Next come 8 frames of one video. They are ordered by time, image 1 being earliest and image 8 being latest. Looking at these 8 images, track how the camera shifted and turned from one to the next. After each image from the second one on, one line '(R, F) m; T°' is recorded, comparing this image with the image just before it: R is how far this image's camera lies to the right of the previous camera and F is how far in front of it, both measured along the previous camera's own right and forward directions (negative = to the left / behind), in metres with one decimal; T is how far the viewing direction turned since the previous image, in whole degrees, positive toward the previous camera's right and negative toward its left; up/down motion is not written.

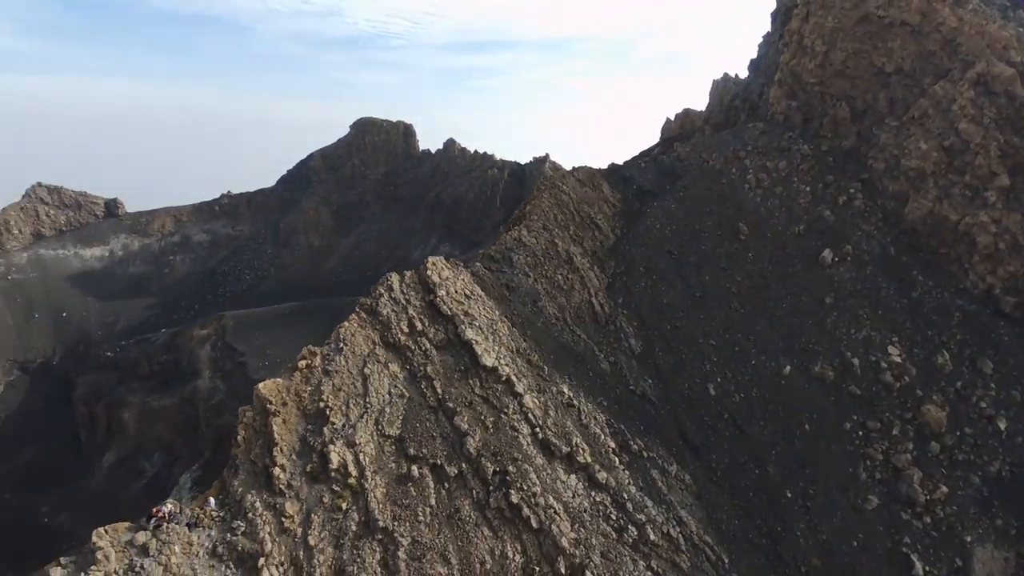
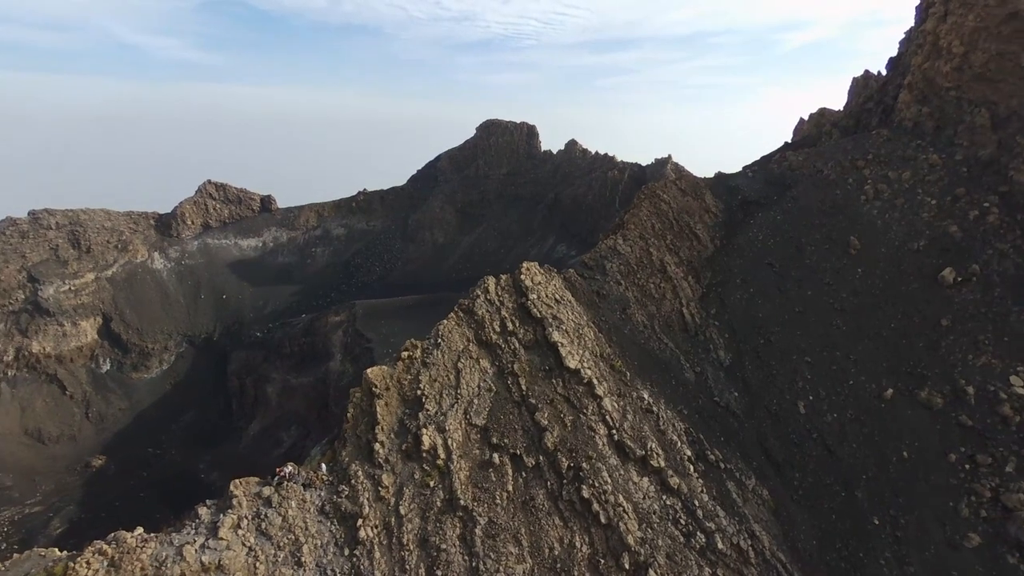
(+0.6, -0.7) m; -11°
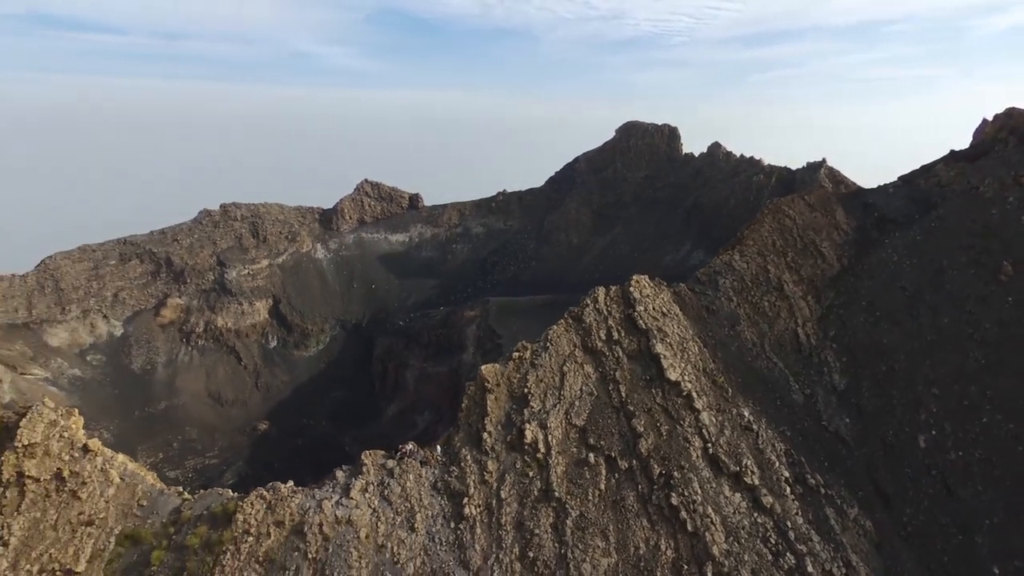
(+0.5, -0.8) m; -13°
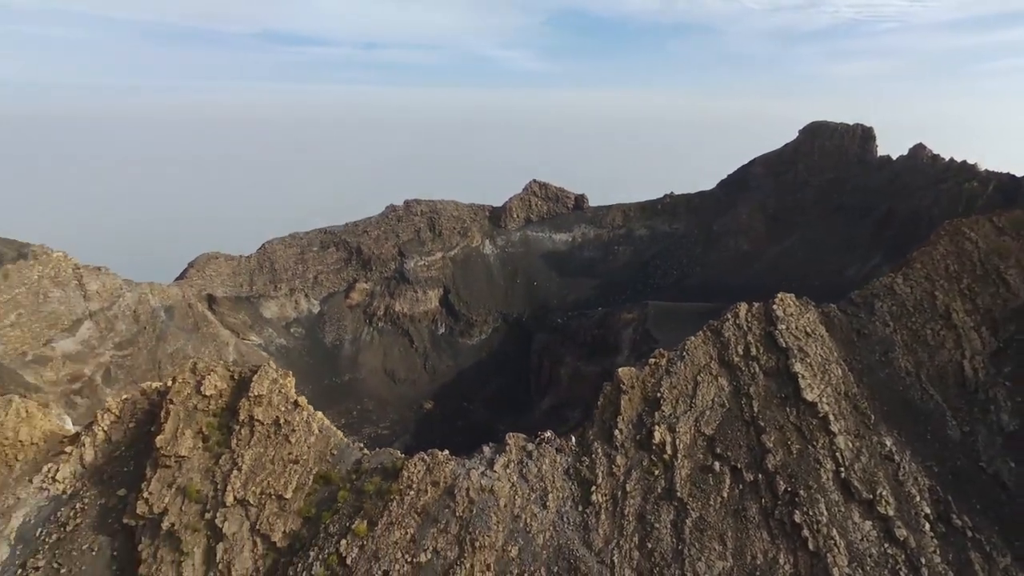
(+0.5, -1.1) m; -15°
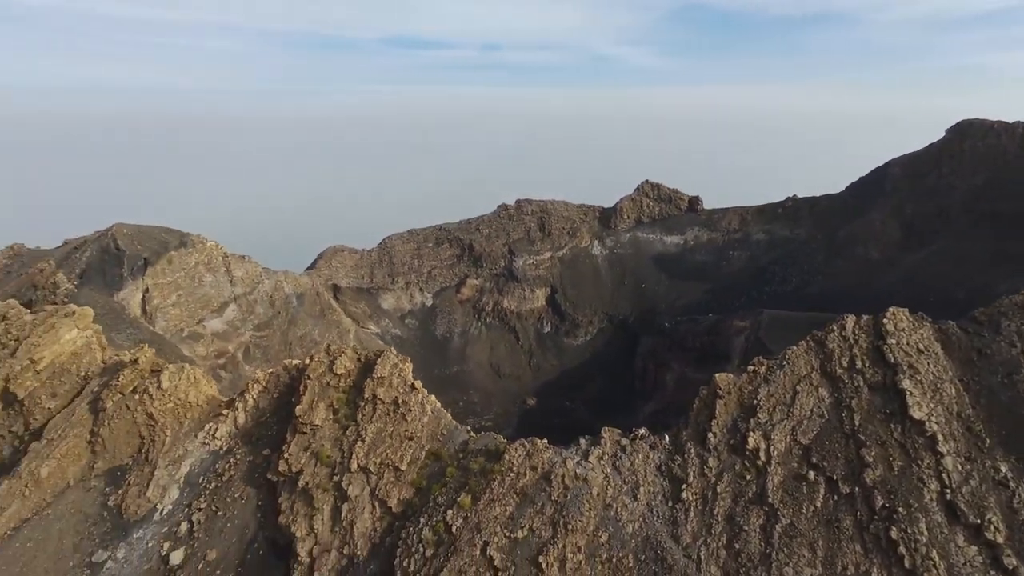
(+0.1, -0.8) m; -10°
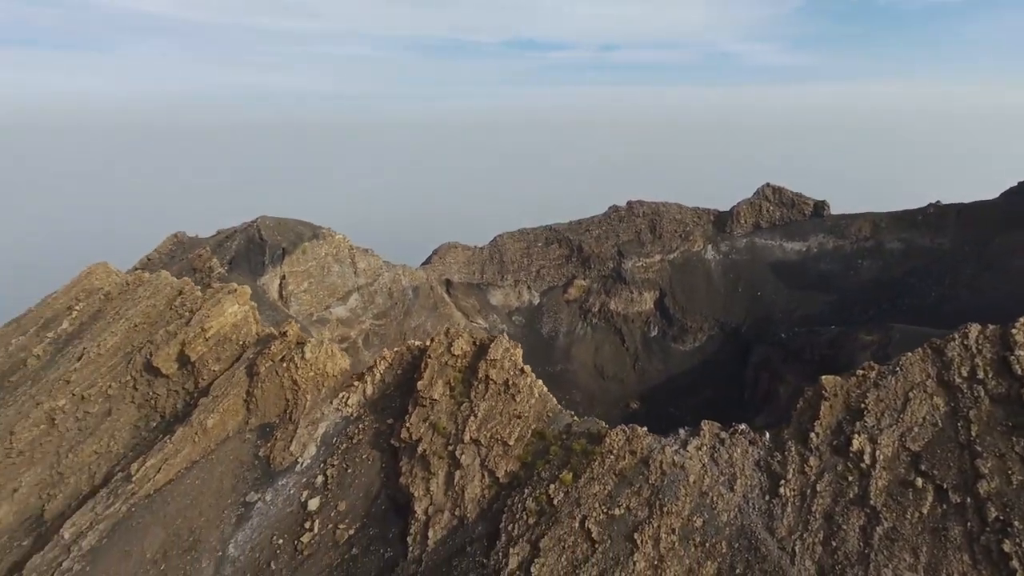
(0.0, -1.0) m; -10°
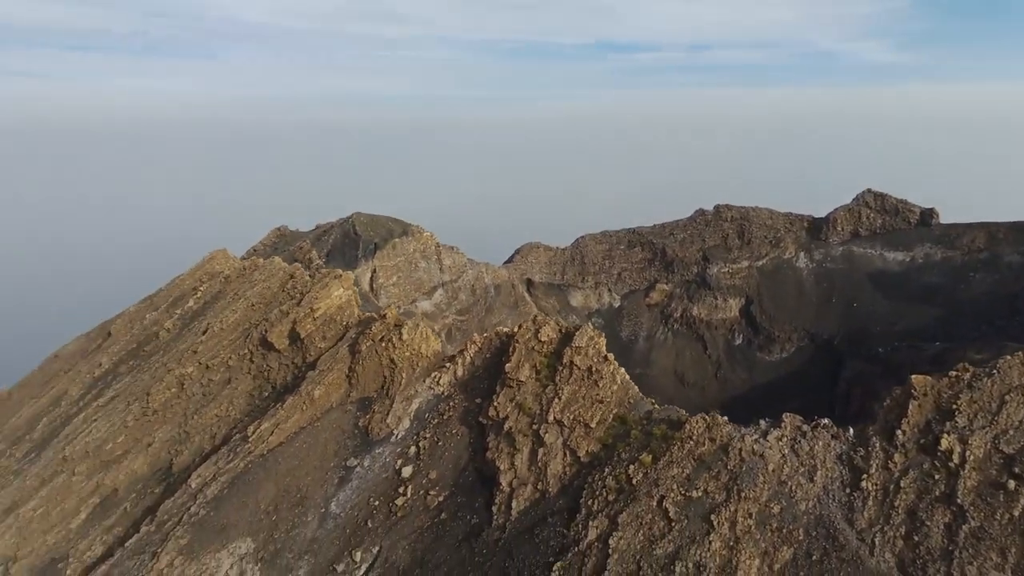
(-0.2, -0.9) m; -7°
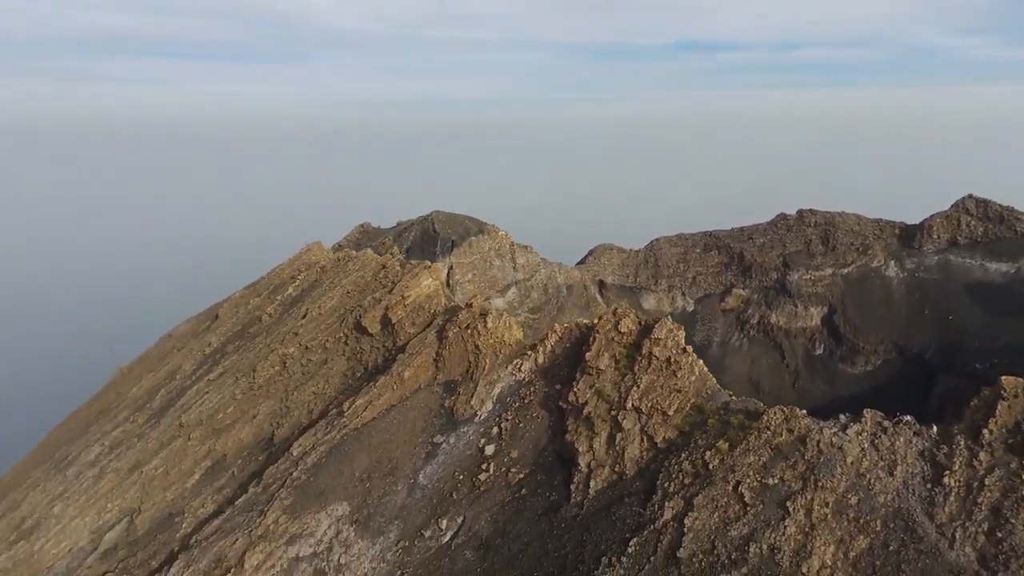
(-0.4, -1.0) m; -6°
